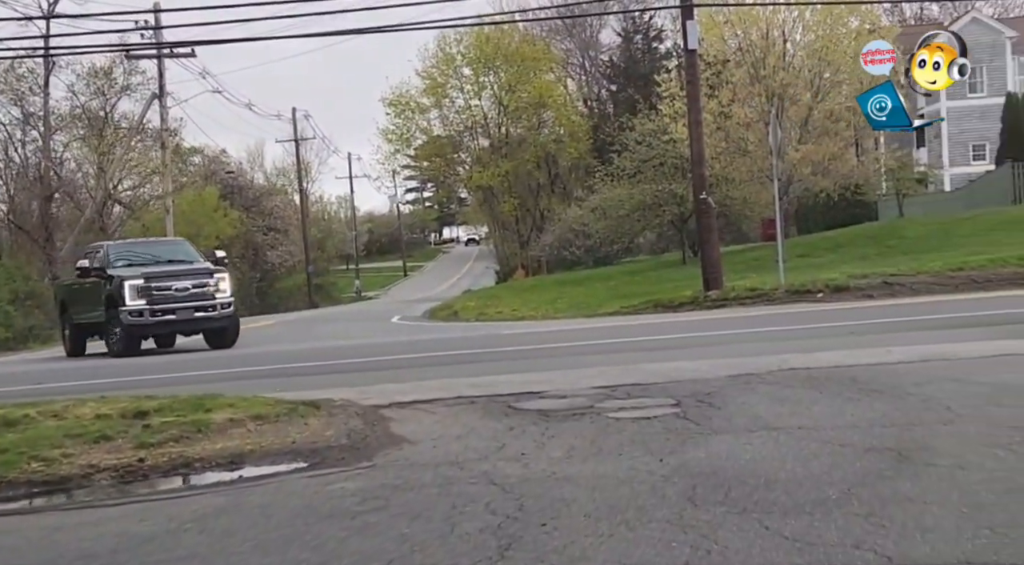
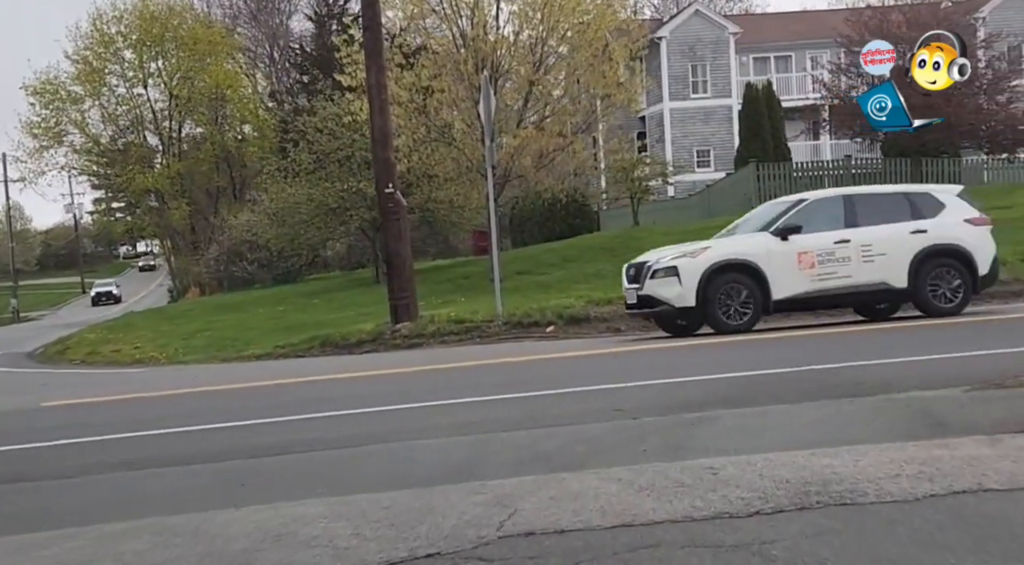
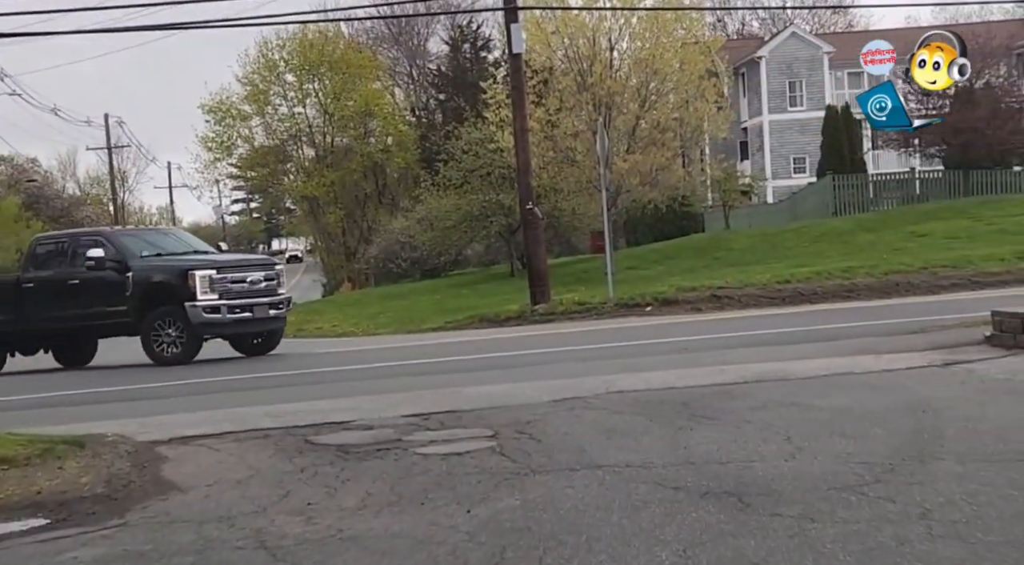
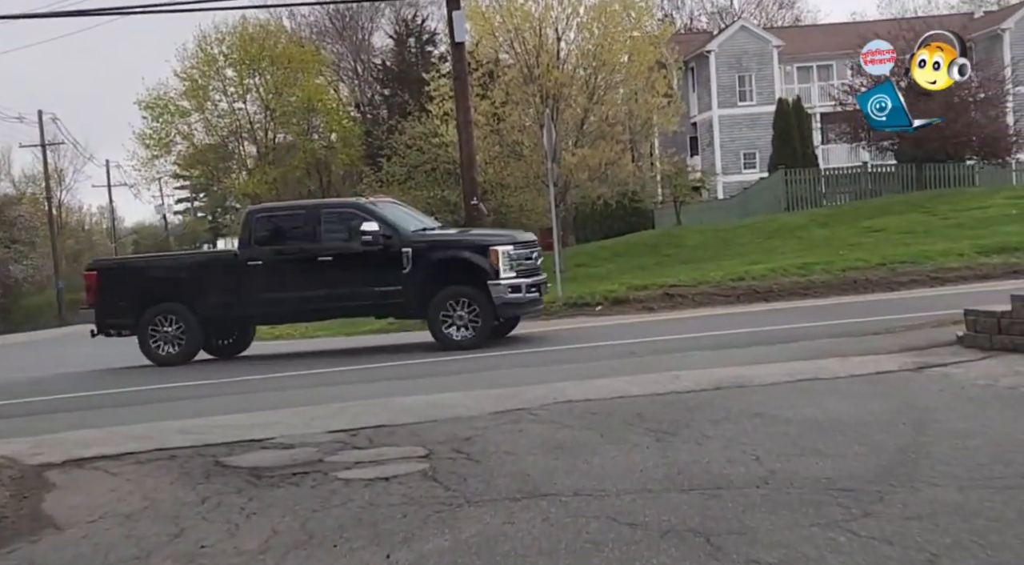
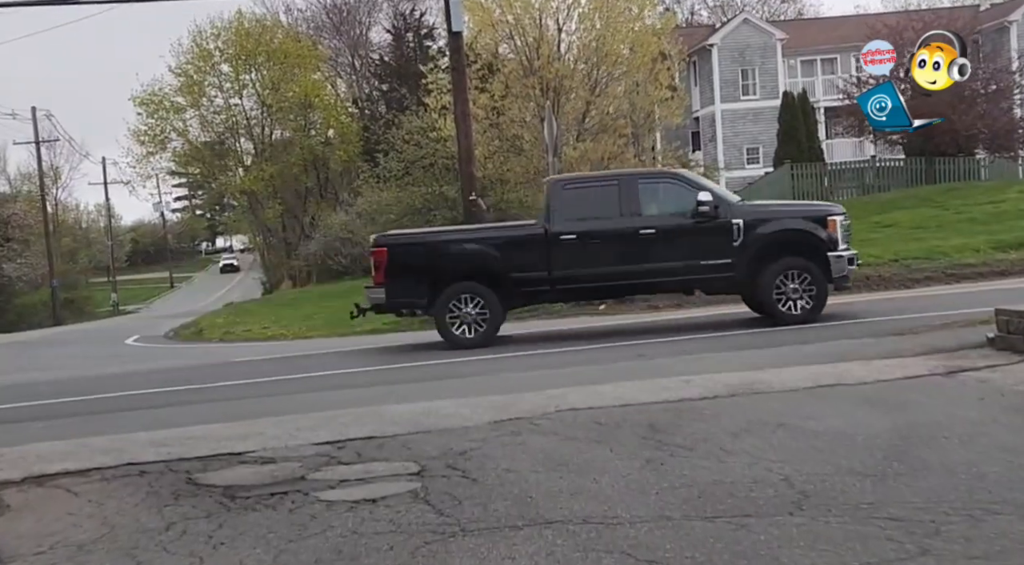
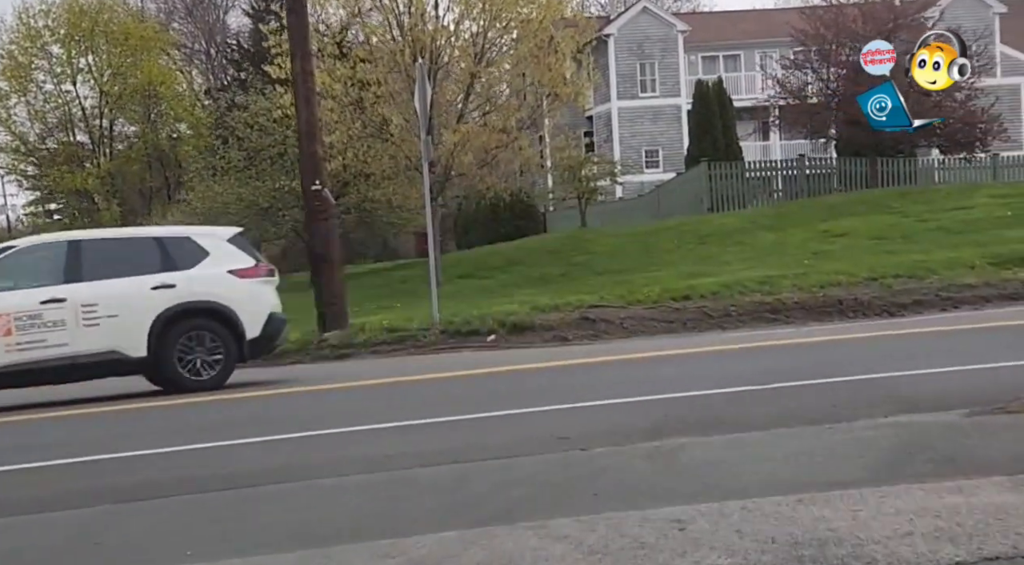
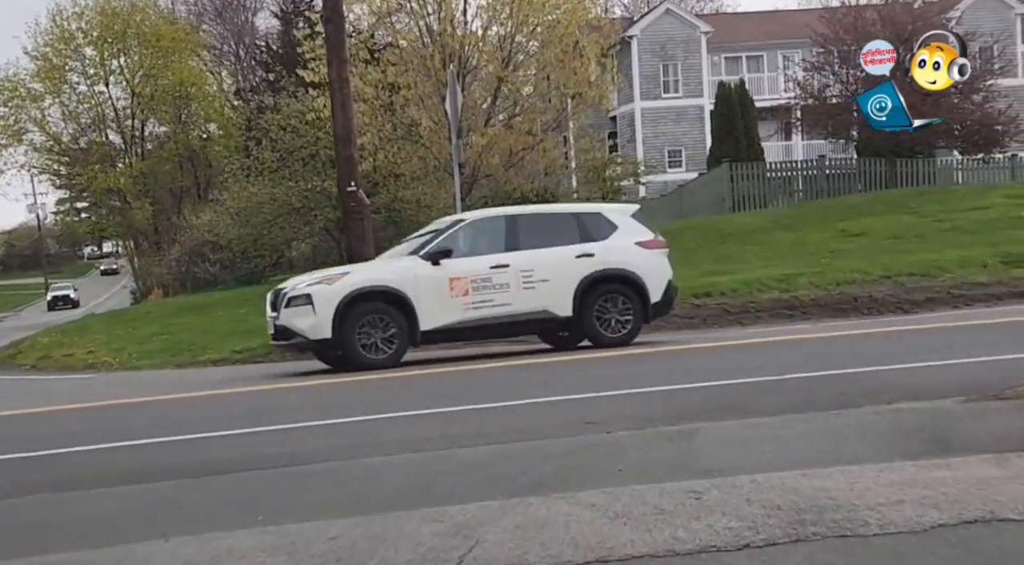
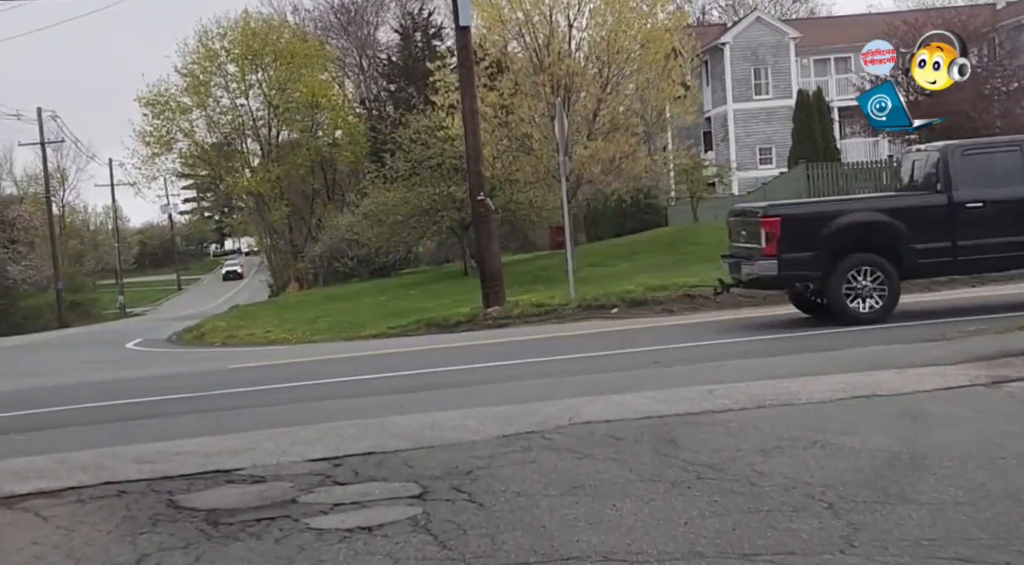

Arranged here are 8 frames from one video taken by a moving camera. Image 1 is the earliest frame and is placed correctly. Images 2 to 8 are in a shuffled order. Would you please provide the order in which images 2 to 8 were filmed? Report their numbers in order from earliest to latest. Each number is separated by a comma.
3, 4, 5, 8, 2, 7, 6
